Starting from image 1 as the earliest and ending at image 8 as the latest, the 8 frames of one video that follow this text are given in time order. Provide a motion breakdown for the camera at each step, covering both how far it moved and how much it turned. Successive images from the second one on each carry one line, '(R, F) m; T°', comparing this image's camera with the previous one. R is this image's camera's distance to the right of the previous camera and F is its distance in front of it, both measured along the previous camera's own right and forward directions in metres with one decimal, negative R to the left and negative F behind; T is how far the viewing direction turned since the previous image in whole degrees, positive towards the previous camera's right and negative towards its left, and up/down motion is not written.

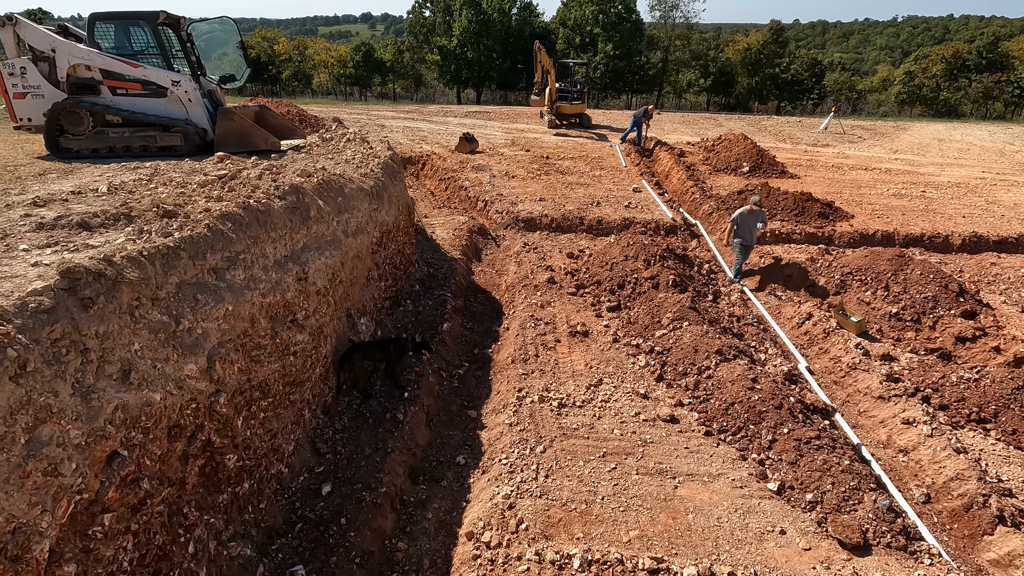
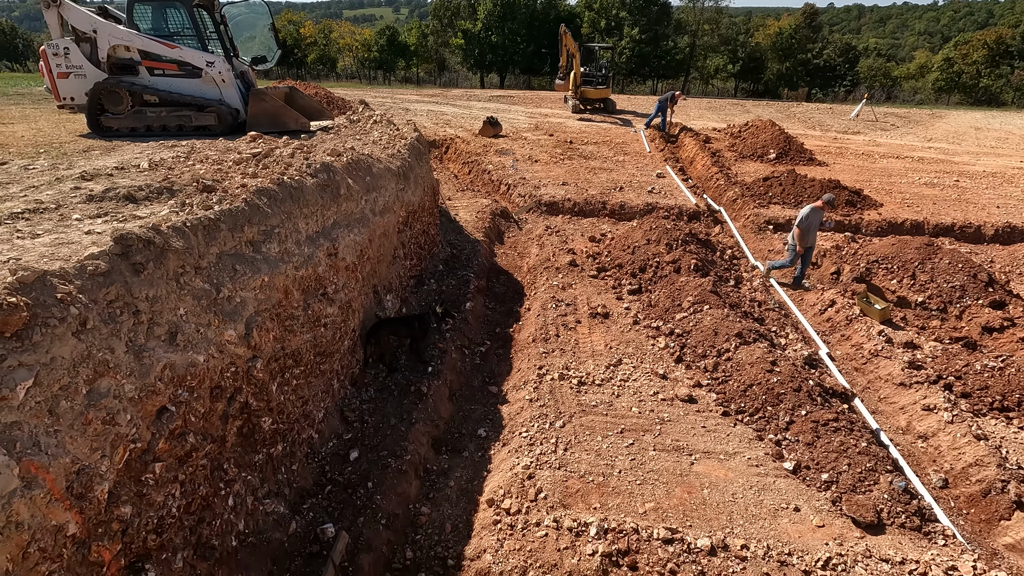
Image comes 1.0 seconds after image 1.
(0.0, -0.1) m; -2°
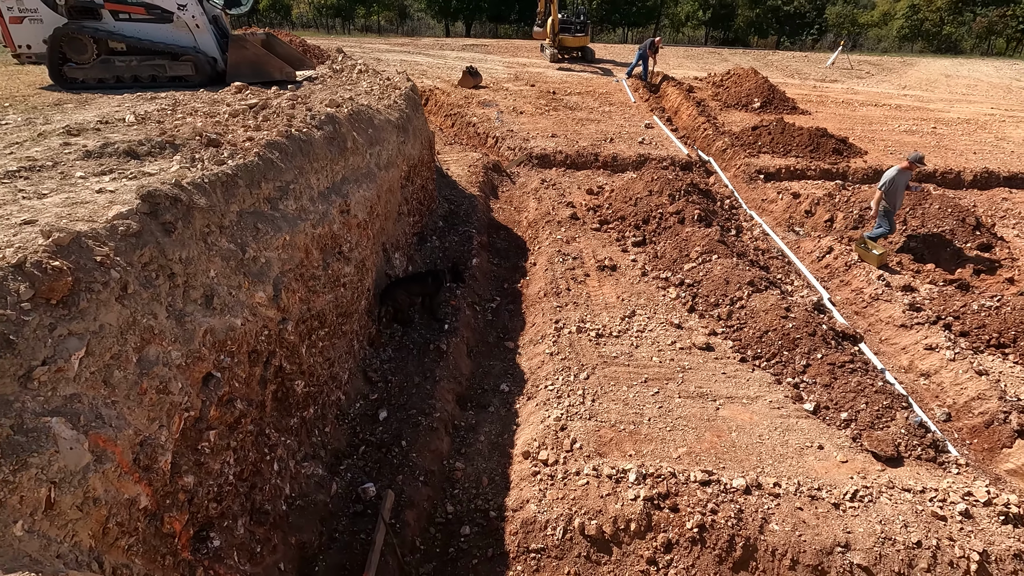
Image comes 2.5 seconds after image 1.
(-0.5, +0.1) m; +3°
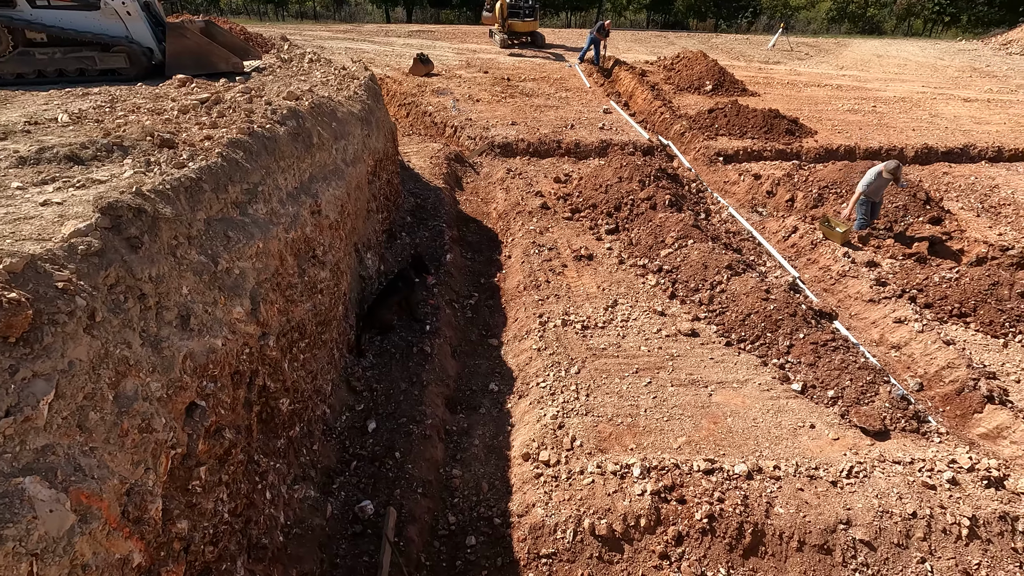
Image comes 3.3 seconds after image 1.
(-0.3, +0.2) m; +5°
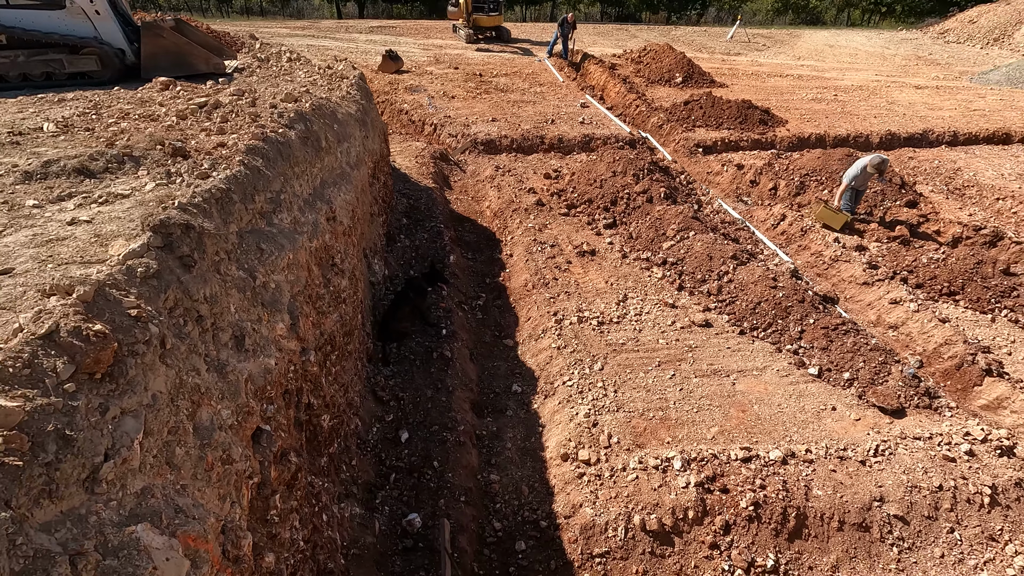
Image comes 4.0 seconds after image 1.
(-0.6, +0.1) m; +4°
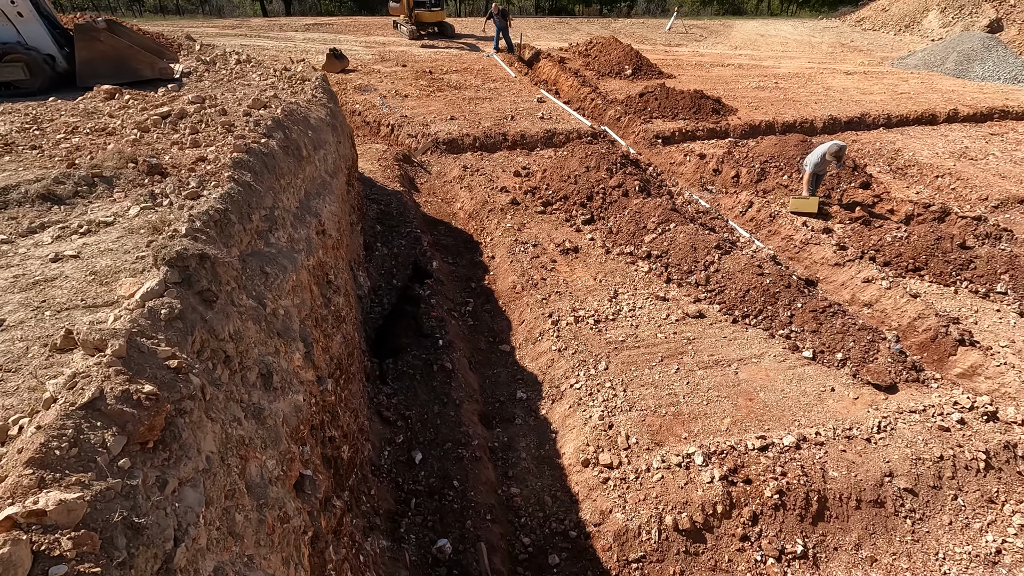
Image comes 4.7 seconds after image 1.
(-0.5, +0.2) m; +6°
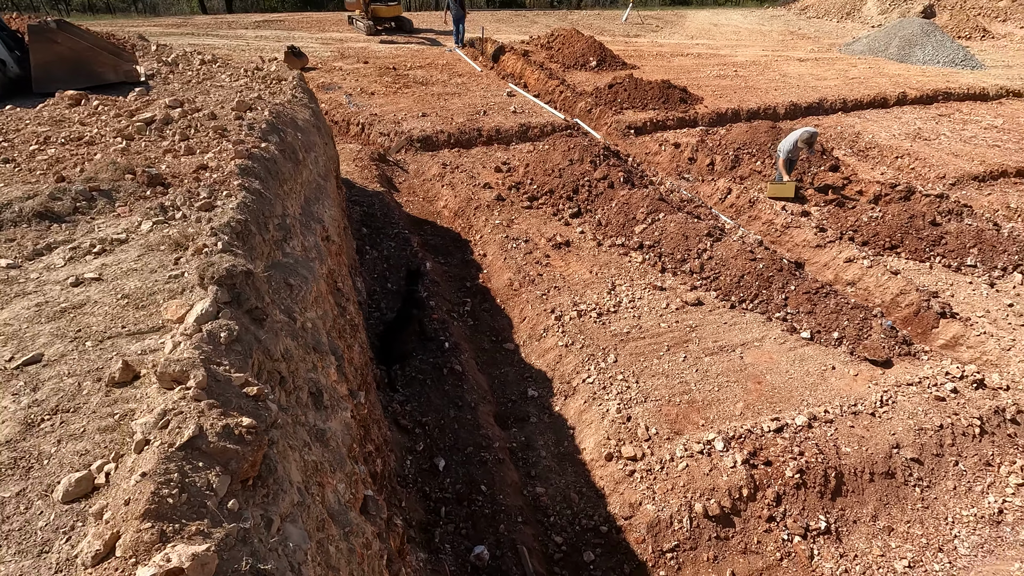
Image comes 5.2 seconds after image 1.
(-0.4, +0.1) m; +4°
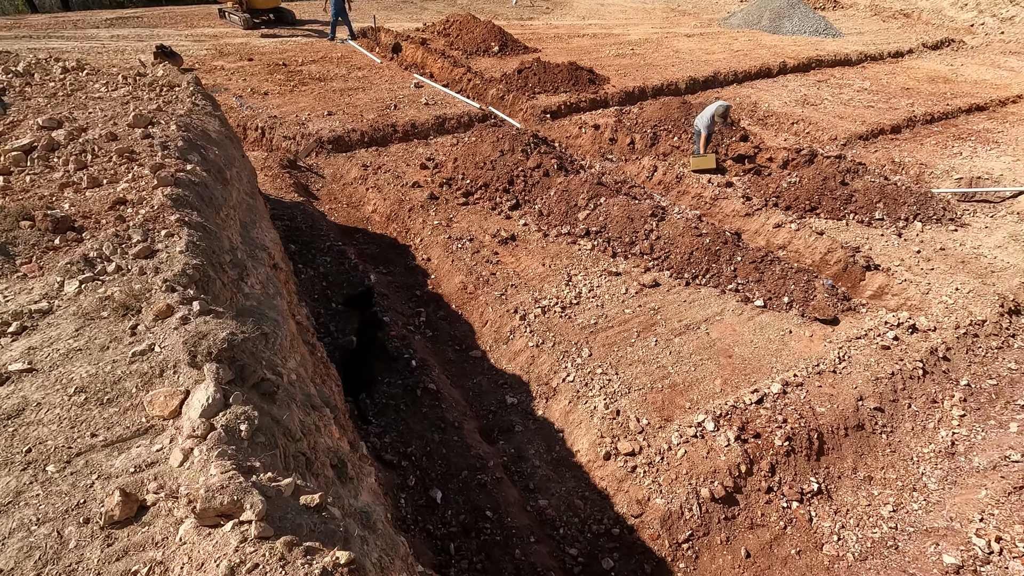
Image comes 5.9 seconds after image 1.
(-0.5, +0.3) m; +9°
